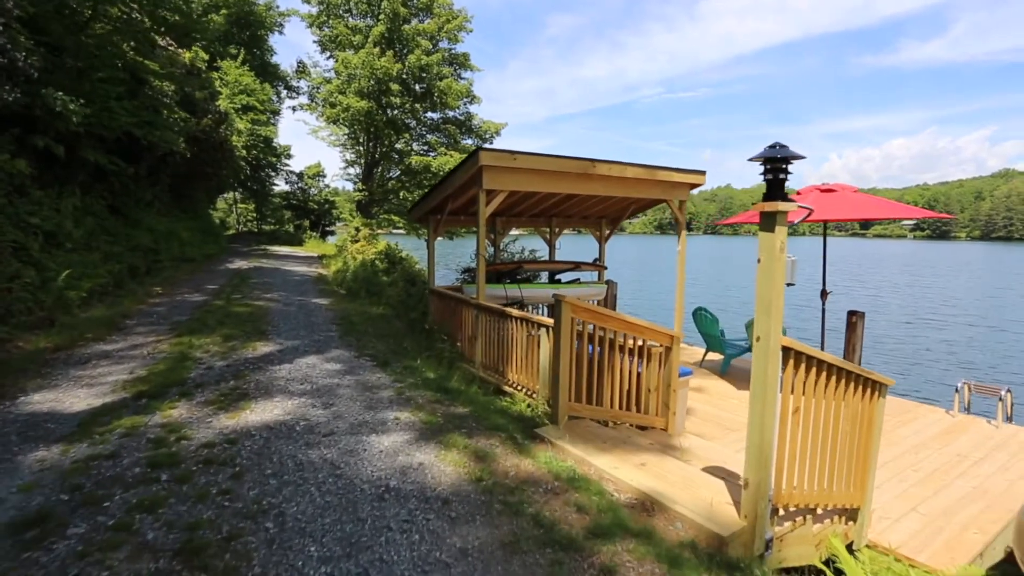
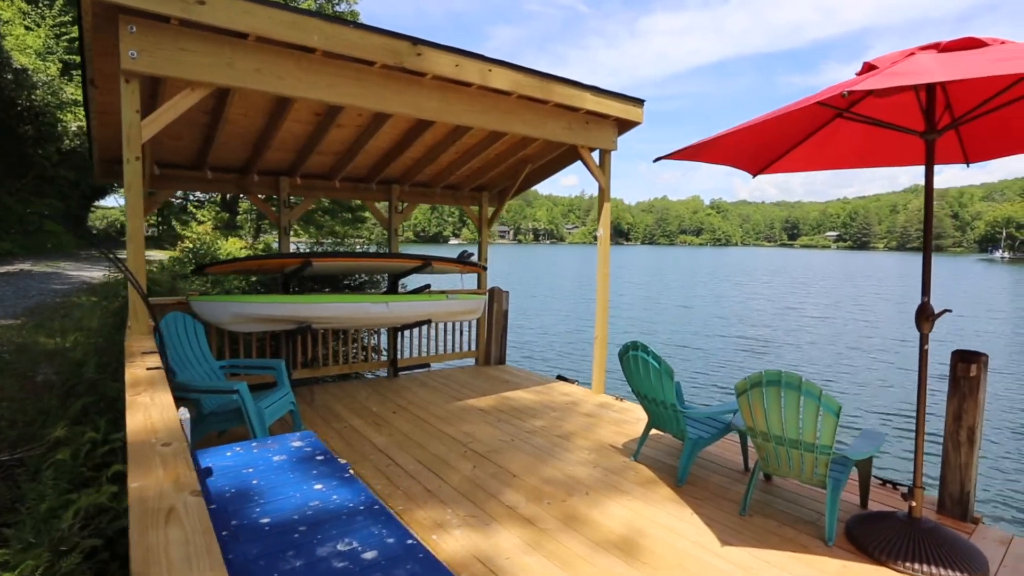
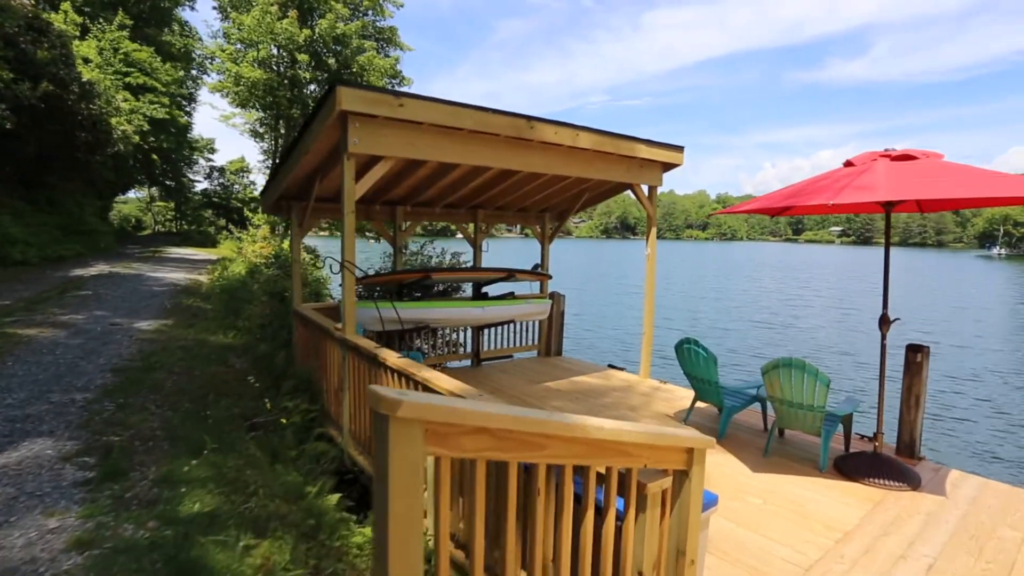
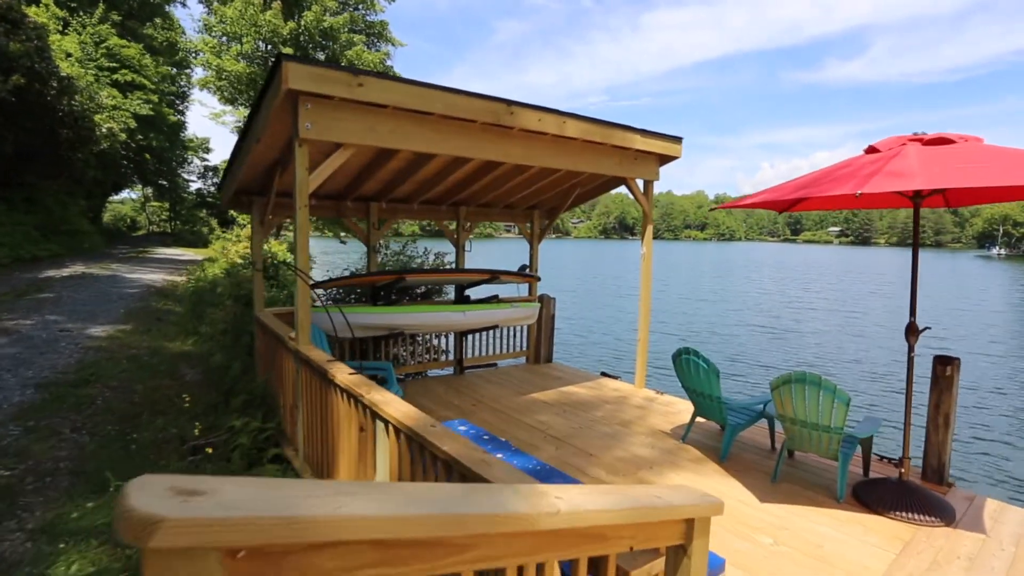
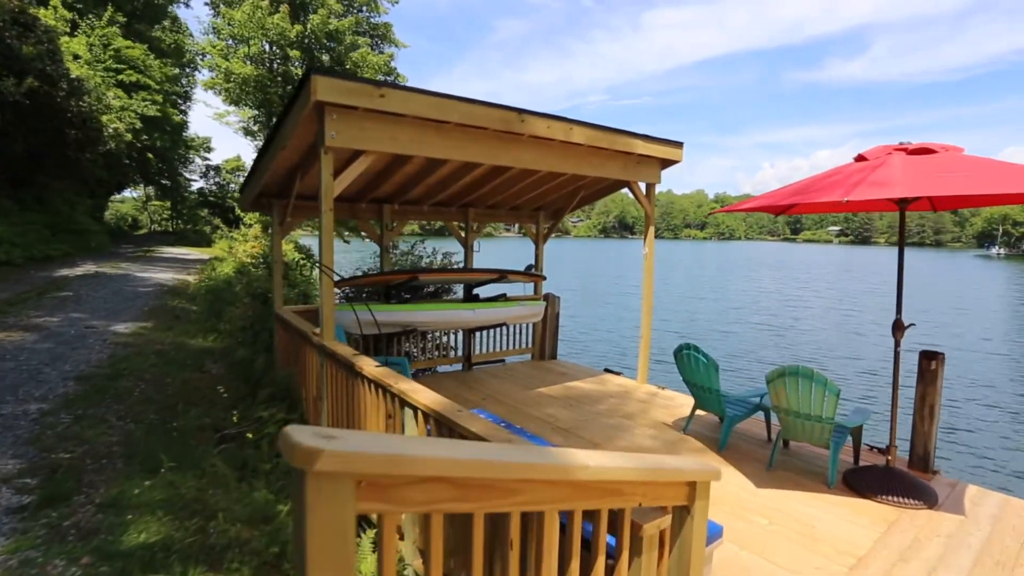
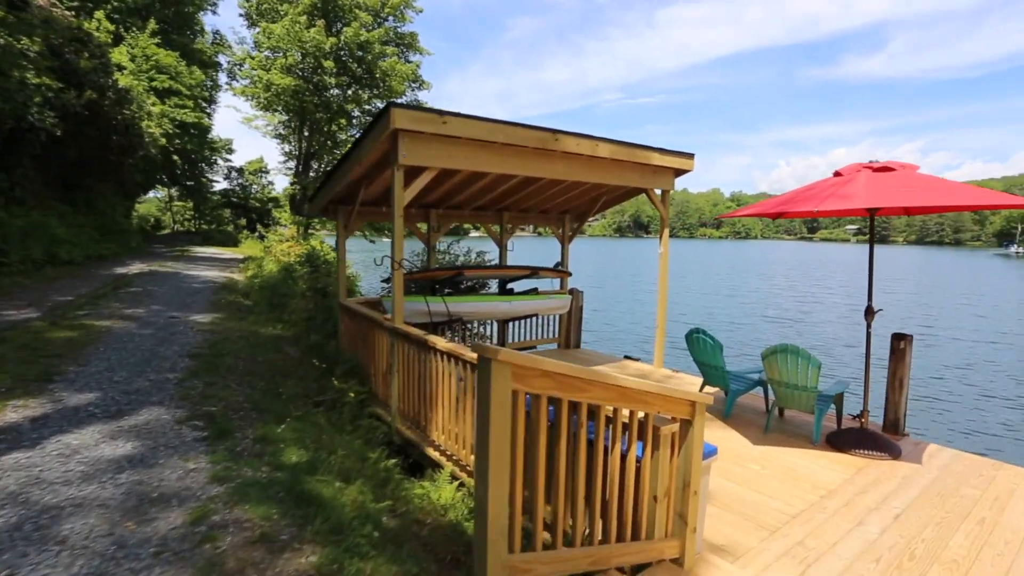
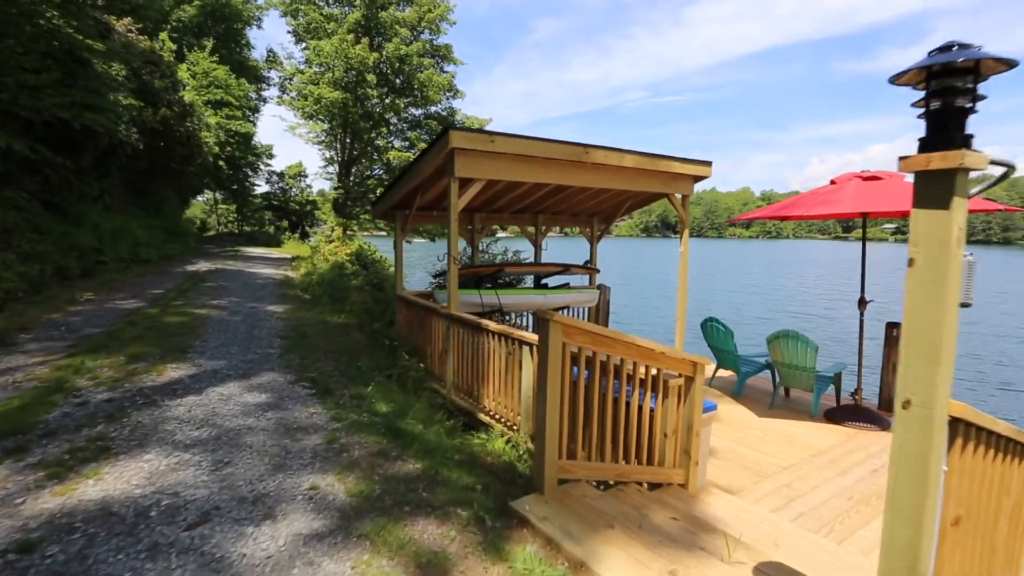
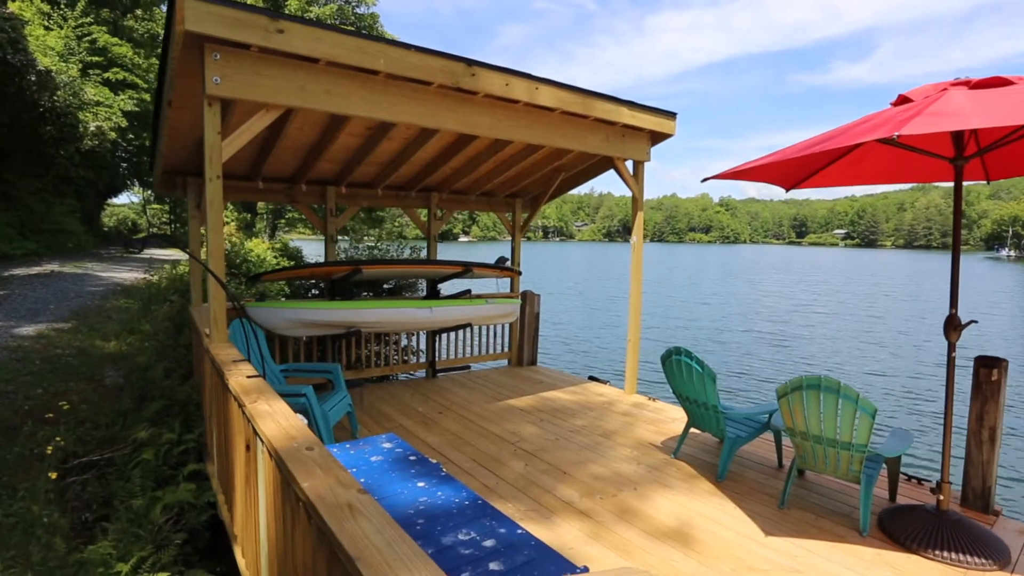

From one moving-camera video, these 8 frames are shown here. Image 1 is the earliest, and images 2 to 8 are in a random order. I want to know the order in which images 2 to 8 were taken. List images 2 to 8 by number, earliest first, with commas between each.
7, 6, 3, 5, 4, 8, 2
